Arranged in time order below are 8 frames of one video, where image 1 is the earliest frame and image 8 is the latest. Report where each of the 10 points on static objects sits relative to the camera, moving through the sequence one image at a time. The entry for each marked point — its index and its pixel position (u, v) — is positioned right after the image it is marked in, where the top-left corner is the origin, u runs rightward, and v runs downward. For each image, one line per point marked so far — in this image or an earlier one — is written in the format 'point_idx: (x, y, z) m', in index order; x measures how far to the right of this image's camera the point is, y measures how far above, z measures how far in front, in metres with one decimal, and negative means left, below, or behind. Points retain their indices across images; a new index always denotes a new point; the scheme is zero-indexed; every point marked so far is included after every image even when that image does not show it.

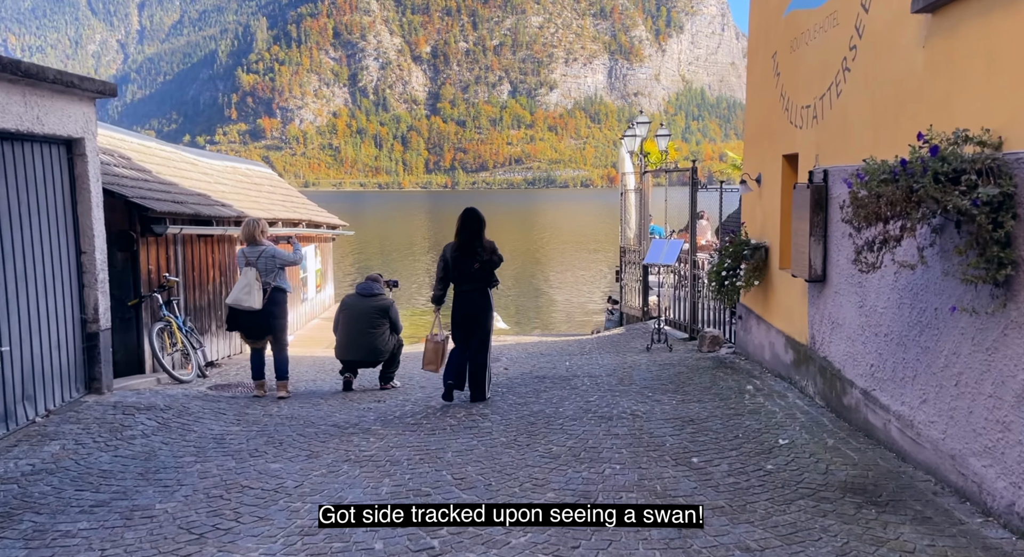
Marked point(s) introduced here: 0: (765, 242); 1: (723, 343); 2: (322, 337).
0: (+2.7, +0.4, +9.3) m
1: (+2.8, -0.8, +11.3) m
2: (-4.4, -1.3, +19.4) m
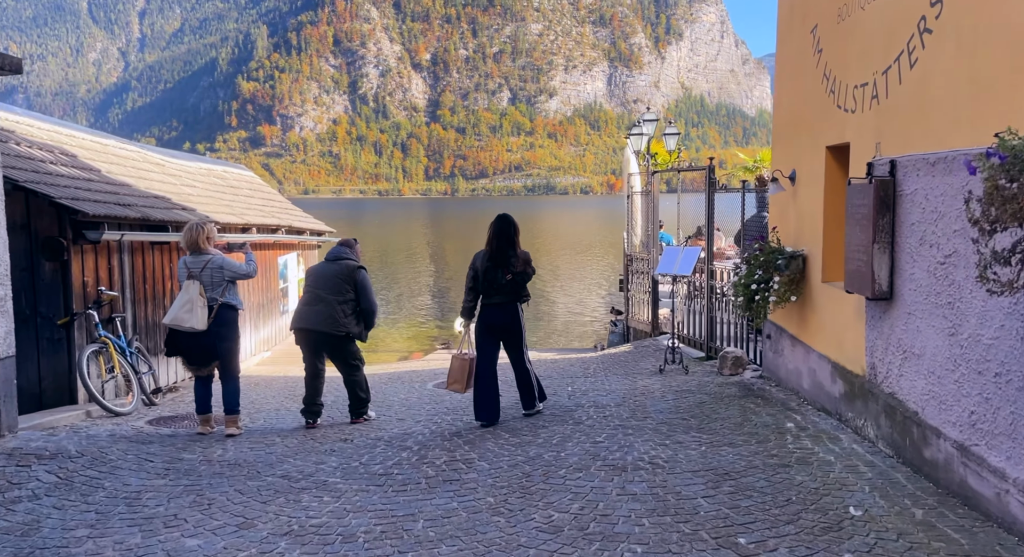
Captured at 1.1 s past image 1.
0: (+2.7, +0.3, +7.9) m
1: (+2.7, -1.0, +9.9) m
2: (-4.4, -1.5, +18.0) m
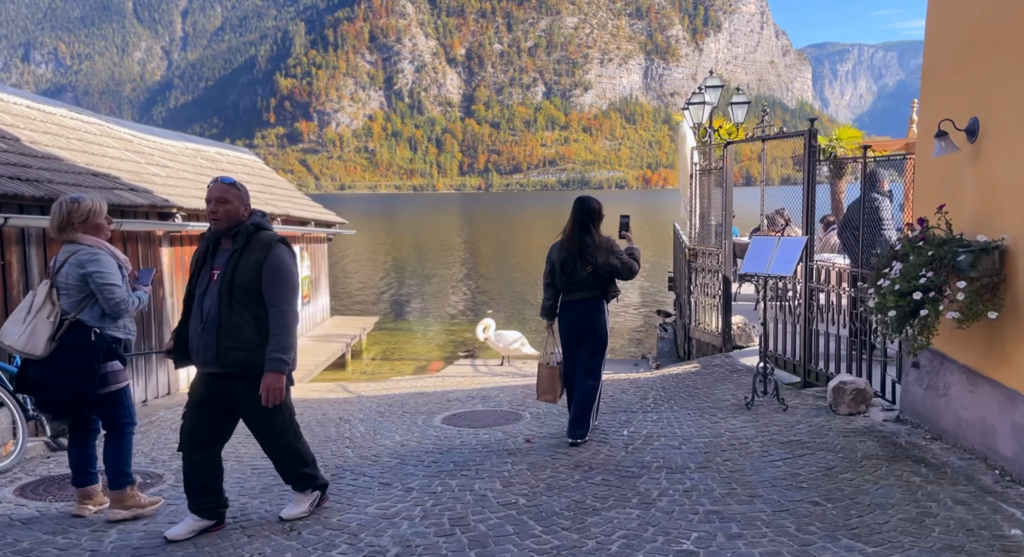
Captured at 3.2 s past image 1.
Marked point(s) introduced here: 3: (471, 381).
0: (+2.9, +0.2, +5.1) m
1: (+3.0, -1.0, +7.1) m
2: (-3.8, -1.5, +15.5) m
3: (-0.6, -1.5, +12.5) m
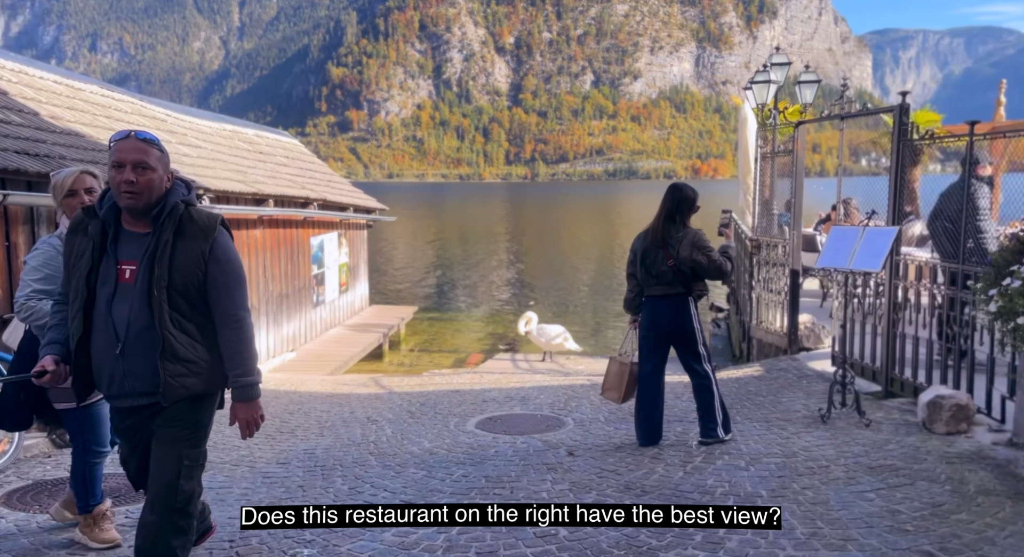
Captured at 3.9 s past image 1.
0: (+3.1, +0.2, +4.1) m
1: (+3.3, -1.0, +6.1) m
2: (-3.1, -1.3, +14.9) m
3: (0.0, -1.3, +11.6) m
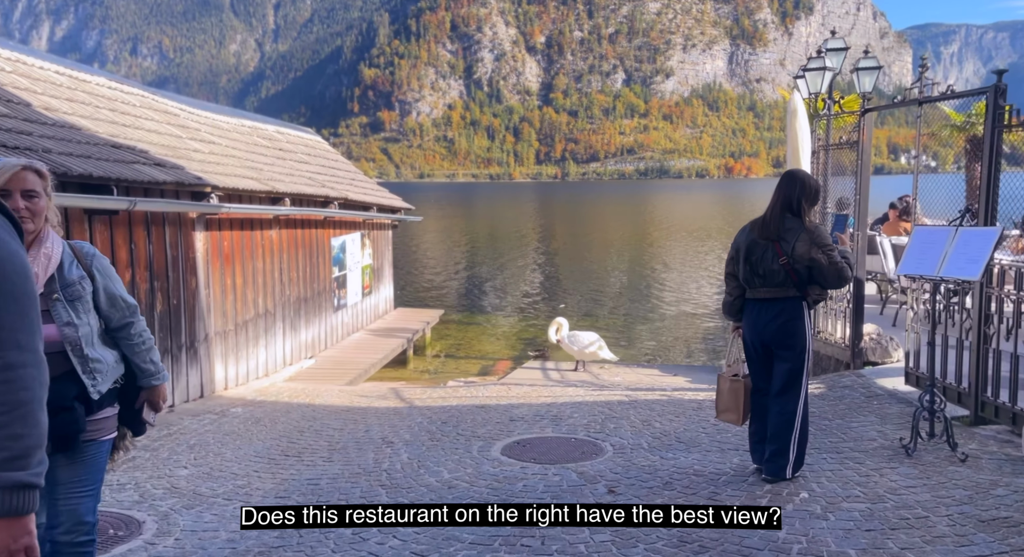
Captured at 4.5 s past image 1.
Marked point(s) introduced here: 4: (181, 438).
0: (+3.2, +0.2, +3.1) m
1: (+3.5, -1.1, +5.1) m
2: (-2.6, -1.3, +14.1) m
3: (+0.4, -1.4, +10.7) m
4: (-3.0, -1.5, +7.9) m
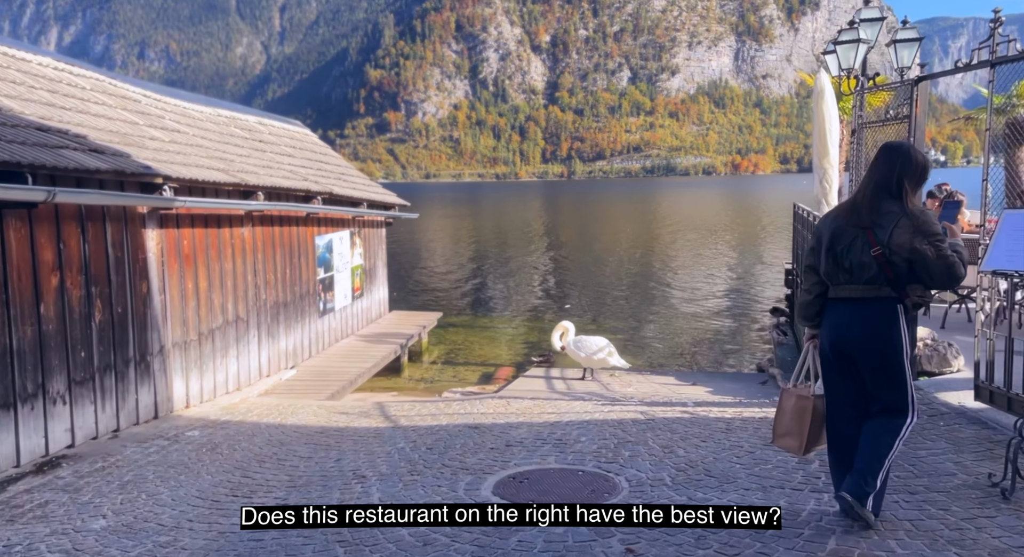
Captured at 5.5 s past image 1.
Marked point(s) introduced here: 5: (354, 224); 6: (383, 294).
0: (+3.1, +0.2, +1.8) m
1: (+3.4, -1.0, +3.8) m
2: (-2.6, -1.3, +12.8) m
3: (+0.4, -1.4, +9.5) m
4: (-3.1, -1.5, +6.6) m
5: (-2.9, +1.0, +15.9) m
6: (-2.7, -0.3, +17.8) m
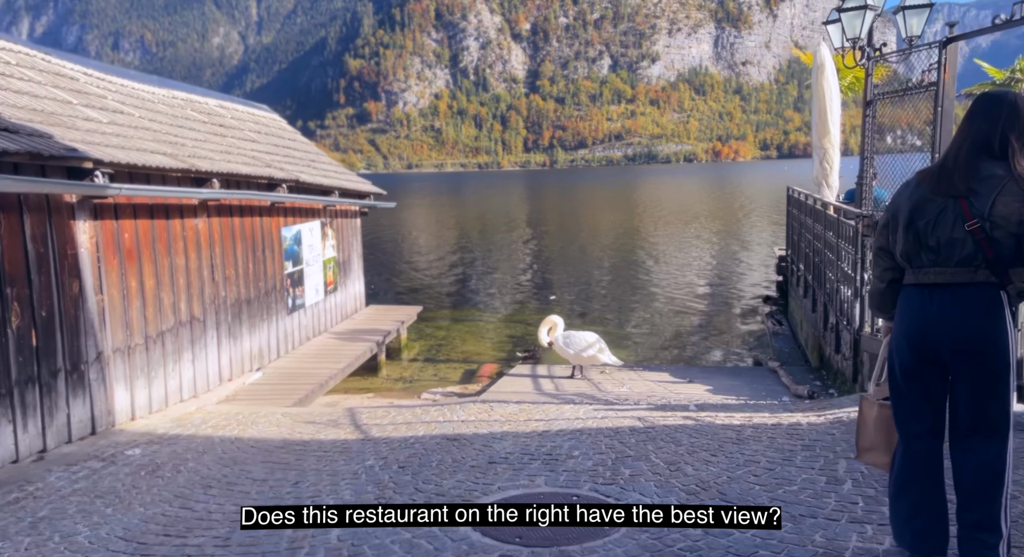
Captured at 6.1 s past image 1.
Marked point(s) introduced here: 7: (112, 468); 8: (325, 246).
0: (+3.1, +0.2, +0.9) m
1: (+3.3, -1.0, +2.9) m
2: (-2.8, -1.3, +11.9) m
3: (+0.2, -1.3, +8.6) m
4: (-3.2, -1.5, +5.7) m
5: (-3.2, +1.1, +14.9) m
6: (-3.0, -0.2, +16.8) m
7: (-3.1, -1.5, +6.7) m
8: (-3.2, +0.6, +14.8) m
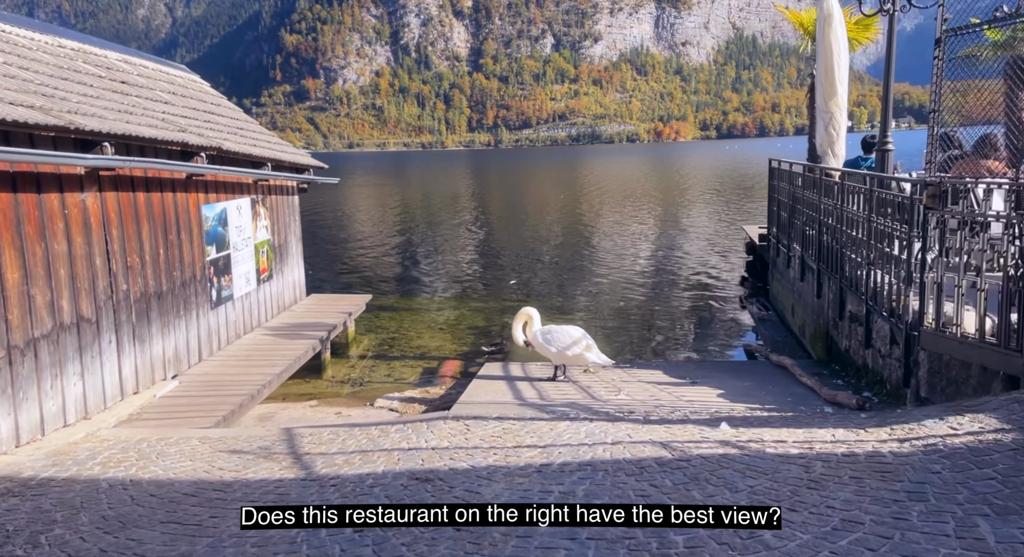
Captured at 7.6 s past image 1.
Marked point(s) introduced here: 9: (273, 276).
0: (+3.4, +0.2, -0.7) m
1: (+3.6, -1.0, +1.3) m
2: (-3.1, -1.1, +9.9) m
3: (+0.1, -1.2, +6.8) m
4: (-3.1, -1.5, +3.7) m
5: (-3.8, +1.3, +12.8) m
6: (-3.7, +0.1, +14.8) m
7: (-3.1, -1.4, +4.7) m
8: (-3.8, +0.8, +12.7) m
9: (-3.7, 0.0, +13.4) m
